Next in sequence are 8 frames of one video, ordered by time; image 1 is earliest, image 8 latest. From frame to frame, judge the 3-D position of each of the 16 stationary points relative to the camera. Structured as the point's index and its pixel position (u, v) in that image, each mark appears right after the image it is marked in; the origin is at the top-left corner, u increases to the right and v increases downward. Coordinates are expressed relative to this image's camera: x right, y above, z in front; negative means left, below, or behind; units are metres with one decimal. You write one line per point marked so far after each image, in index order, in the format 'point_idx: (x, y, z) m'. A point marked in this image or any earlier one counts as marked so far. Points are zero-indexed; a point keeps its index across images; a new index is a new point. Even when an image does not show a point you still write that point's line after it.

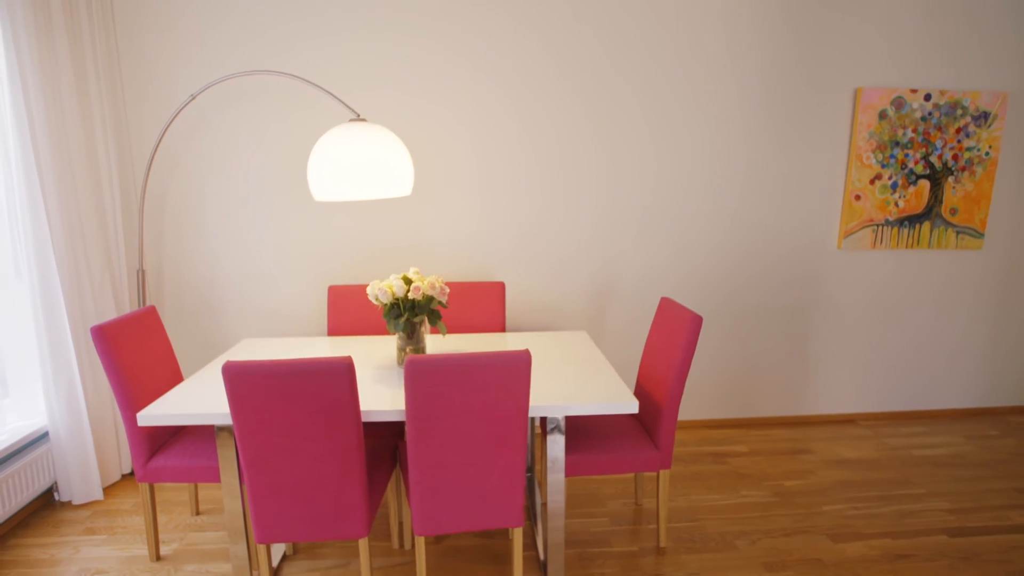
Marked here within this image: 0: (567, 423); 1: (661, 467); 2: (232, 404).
0: (+0.2, -0.5, +2.1) m
1: (+0.5, -0.6, +2.0) m
2: (-0.6, -0.3, +1.5) m
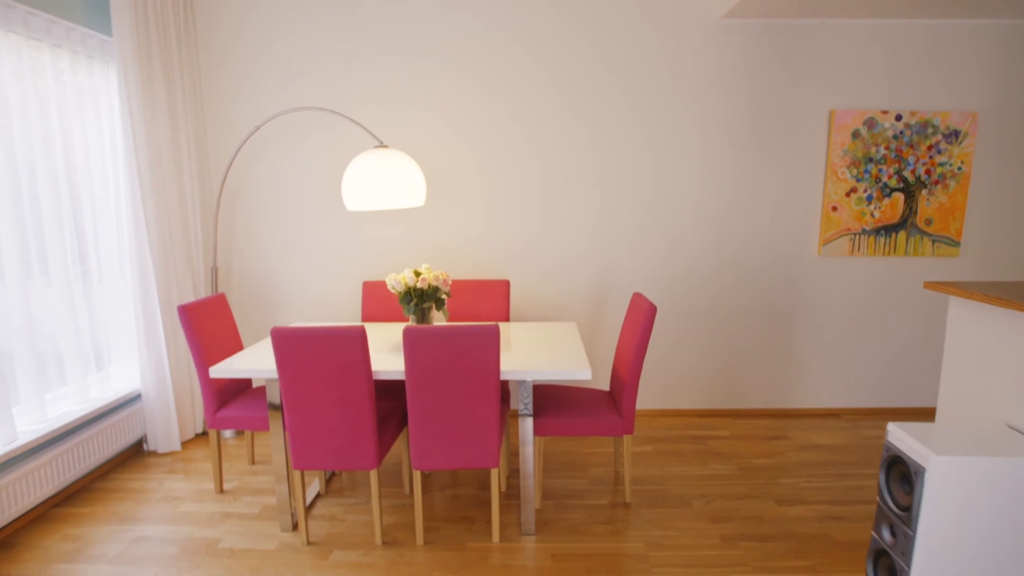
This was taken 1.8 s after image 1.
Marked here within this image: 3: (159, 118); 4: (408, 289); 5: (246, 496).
0: (+0.2, -0.4, +2.6) m
1: (+0.4, -0.5, +2.4) m
2: (-0.7, -0.2, +2.0) m
3: (-1.6, +0.8, +2.9) m
4: (-0.4, 0.0, +2.4) m
5: (-1.1, -0.8, +2.6) m
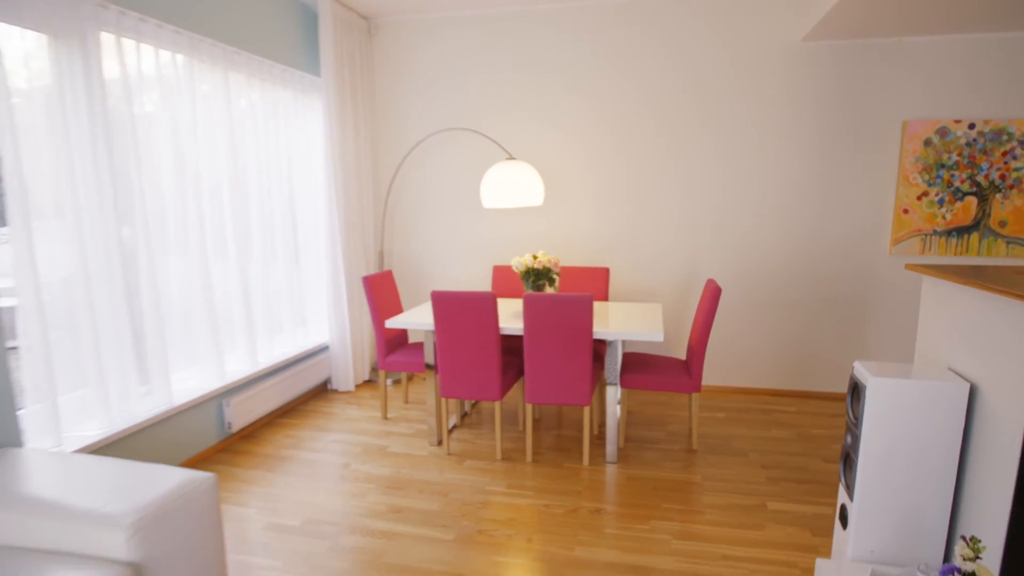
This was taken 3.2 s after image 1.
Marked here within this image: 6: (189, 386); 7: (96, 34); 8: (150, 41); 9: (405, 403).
0: (+0.6, -0.4, +3.2) m
1: (+0.9, -0.5, +3.0) m
2: (-0.3, -0.1, +2.8) m
3: (-1.0, +0.9, +3.9) m
4: (+0.1, +0.1, +3.2) m
5: (-0.6, -0.7, +3.5) m
6: (-1.4, -0.4, +2.9) m
7: (-1.5, +0.9, +2.3) m
8: (-1.5, +1.0, +2.6) m
9: (-0.6, -0.7, +3.8) m
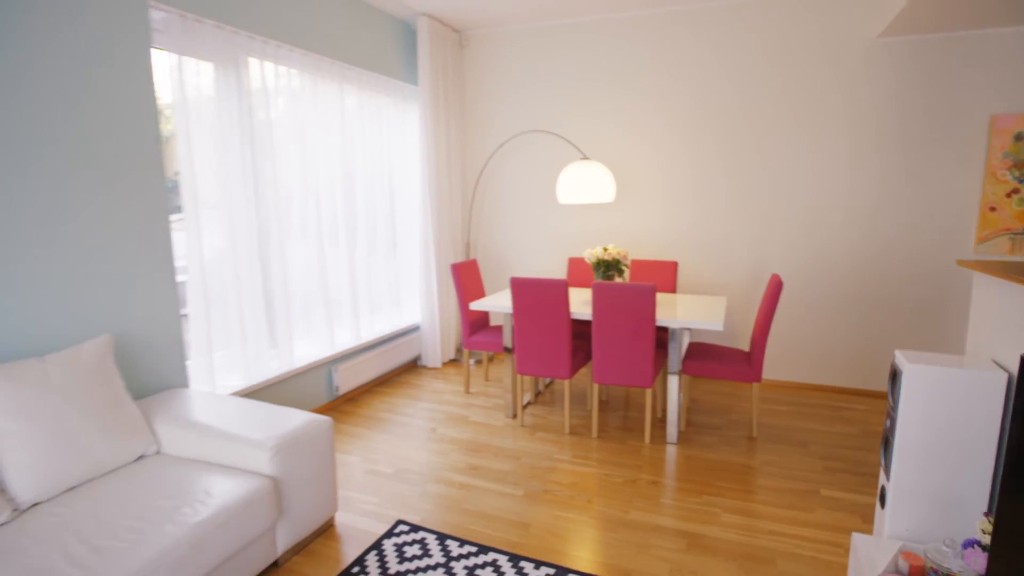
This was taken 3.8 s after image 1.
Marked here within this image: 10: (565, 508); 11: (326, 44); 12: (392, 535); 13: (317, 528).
0: (+1.0, -0.3, +3.4) m
1: (+1.2, -0.5, +3.2) m
2: (0.0, 0.0, +3.2) m
3: (-0.5, +1.0, +4.3) m
4: (+0.5, +0.1, +3.5) m
5: (-0.2, -0.7, +3.9) m
6: (-1.1, -0.4, +3.4) m
7: (-1.2, +1.0, +2.8) m
8: (-1.1, +1.1, +3.1) m
9: (-0.2, -0.6, +4.2) m
10: (+0.2, -0.8, +2.4) m
11: (-1.0, +1.3, +3.4) m
12: (-0.4, -0.8, +2.2) m
13: (-0.7, -0.8, +2.2) m
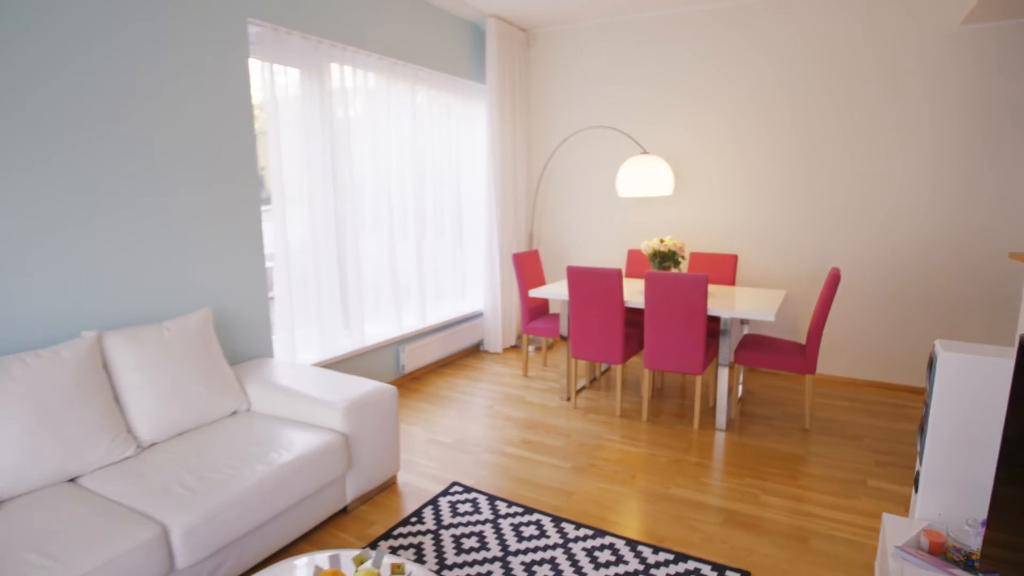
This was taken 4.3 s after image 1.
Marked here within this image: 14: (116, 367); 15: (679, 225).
0: (+1.3, -0.3, +3.5) m
1: (+1.5, -0.4, +3.2) m
2: (+0.3, 0.0, +3.3) m
3: (0.0, +1.1, +4.5) m
4: (+0.8, +0.2, +3.6) m
5: (+0.2, -0.6, +4.1) m
6: (-0.8, -0.3, +3.7) m
7: (-0.9, +1.1, +3.1) m
8: (-0.8, +1.2, +3.3) m
9: (+0.2, -0.5, +4.3) m
10: (+0.4, -0.8, +2.6) m
11: (-0.6, +1.4, +3.6) m
12: (-0.2, -0.8, +2.4) m
13: (-0.5, -0.7, +2.4) m
14: (-1.3, -0.3, +2.1) m
15: (+1.1, +0.4, +4.4) m
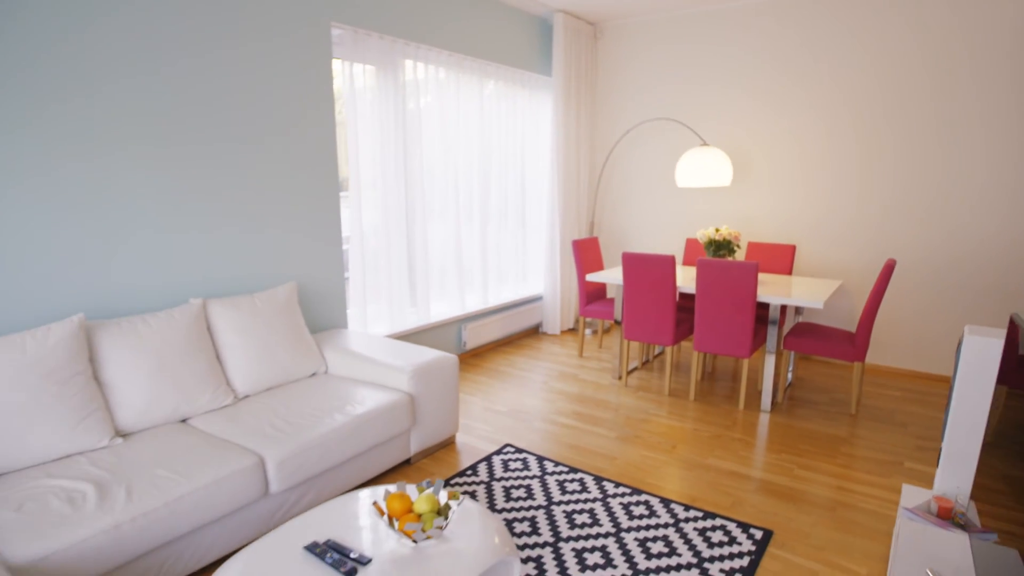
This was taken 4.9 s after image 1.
0: (+1.6, -0.2, +3.6) m
1: (+1.8, -0.4, +3.3) m
2: (+0.6, +0.1, +3.5) m
3: (+0.4, +1.2, +4.7) m
4: (+1.1, +0.3, +3.7) m
5: (+0.6, -0.5, +4.2) m
6: (-0.4, -0.1, +4.0) m
7: (-0.6, +1.2, +3.4) m
8: (-0.5, +1.3, +3.6) m
9: (+0.6, -0.4, +4.5) m
10: (+0.6, -0.7, +2.8) m
11: (-0.3, +1.5, +3.9) m
12: (0.0, -0.7, +2.7) m
13: (-0.3, -0.6, +2.7) m
14: (-1.1, -0.2, +2.4) m
15: (+1.6, +0.5, +4.4) m
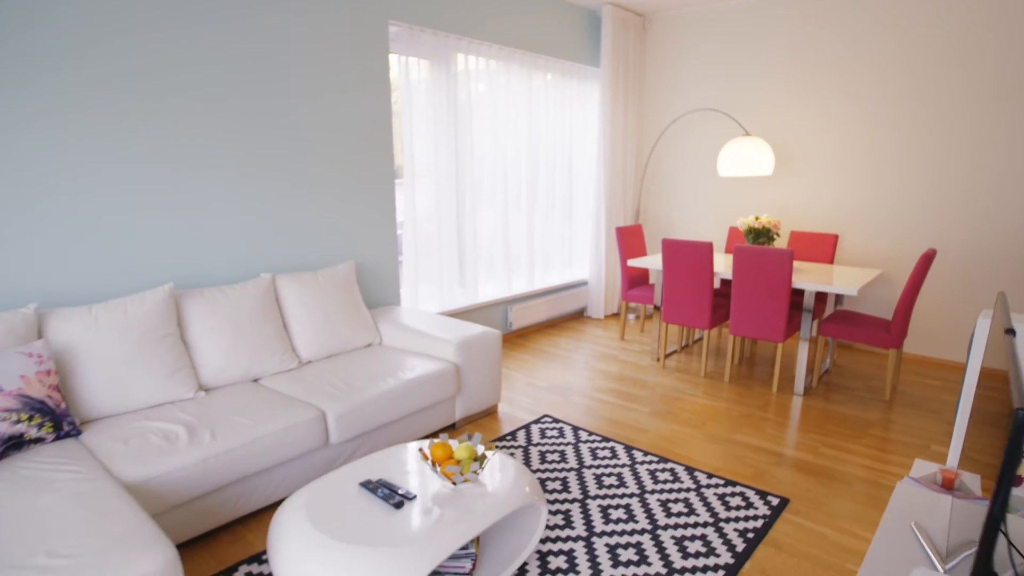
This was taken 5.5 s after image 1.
0: (+1.9, -0.1, +3.6) m
1: (+2.0, -0.3, +3.3) m
2: (+0.9, +0.2, +3.6) m
3: (+0.8, +1.3, +4.8) m
4: (+1.4, +0.4, +3.8) m
5: (+0.9, -0.4, +4.4) m
6: (-0.1, 0.0, +4.2) m
7: (-0.3, +1.3, +3.6) m
8: (-0.2, +1.4, +3.8) m
9: (+0.9, -0.3, +4.7) m
10: (+0.8, -0.6, +2.9) m
11: (0.0, +1.6, +4.0) m
12: (+0.1, -0.6, +2.9) m
13: (-0.1, -0.6, +2.9) m
14: (-1.0, -0.1, +2.7) m
15: (+1.9, +0.6, +4.5) m
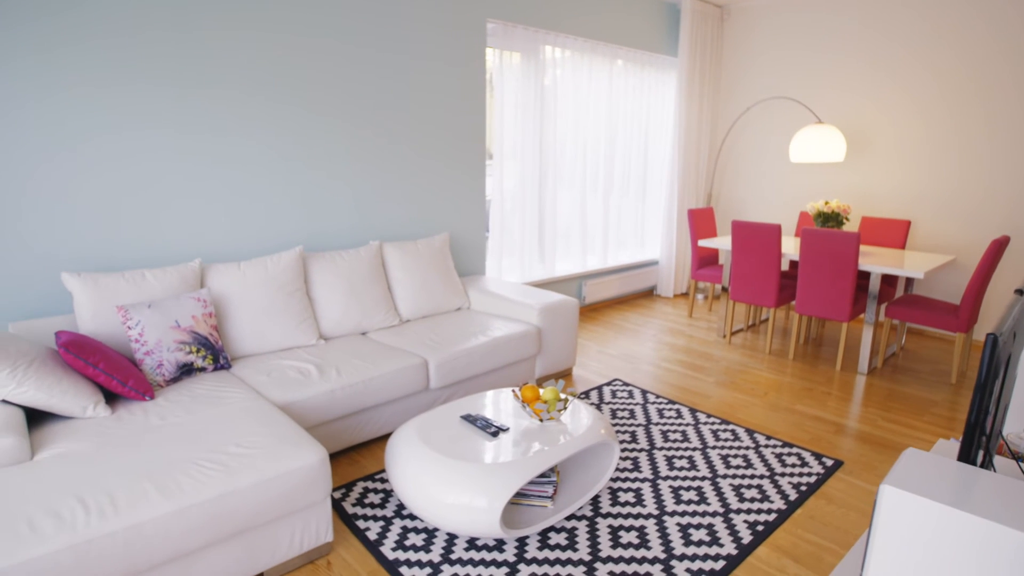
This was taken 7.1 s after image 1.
0: (+2.3, -0.1, +3.7) m
1: (+2.4, -0.2, +3.4) m
2: (+1.3, +0.3, +3.8) m
3: (+1.4, +1.5, +5.0) m
4: (+1.9, +0.5, +3.9) m
5: (+1.4, -0.2, +4.6) m
6: (+0.4, +0.1, +4.5) m
7: (+0.2, +1.5, +3.9) m
8: (+0.3, +1.6, +4.0) m
9: (+1.5, -0.2, +4.8) m
10: (+1.1, -0.5, +3.1) m
11: (+0.6, +1.7, +4.3) m
12: (+0.5, -0.5, +3.1) m
13: (+0.2, -0.4, +3.2) m
14: (-0.6, +0.1, +3.1) m
15: (+2.4, +0.7, +4.5) m
